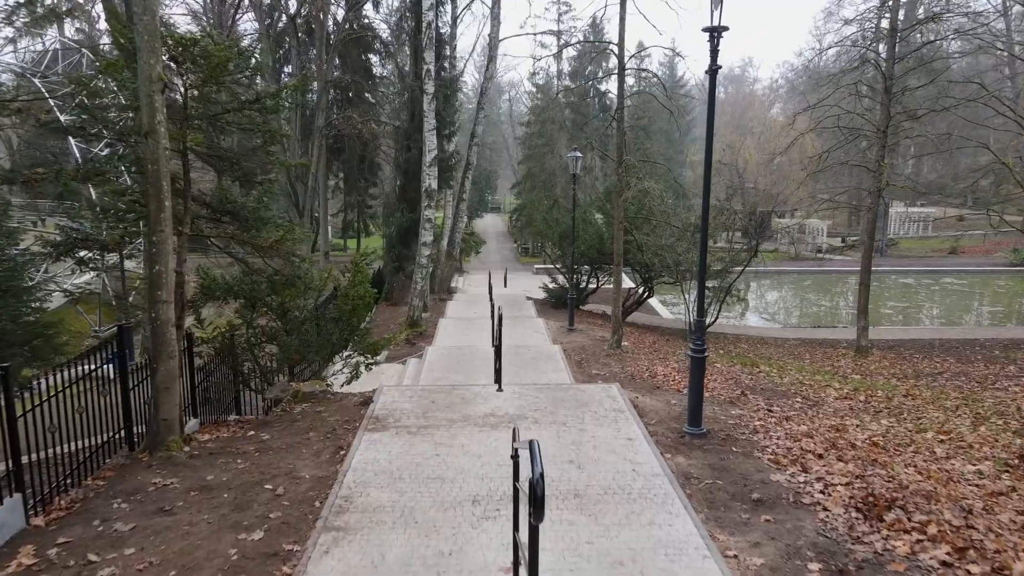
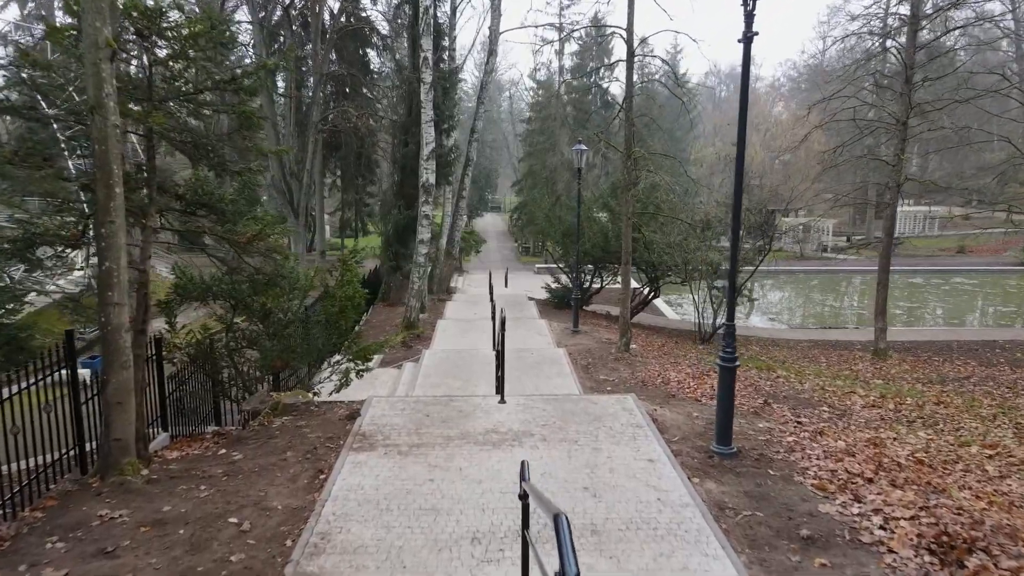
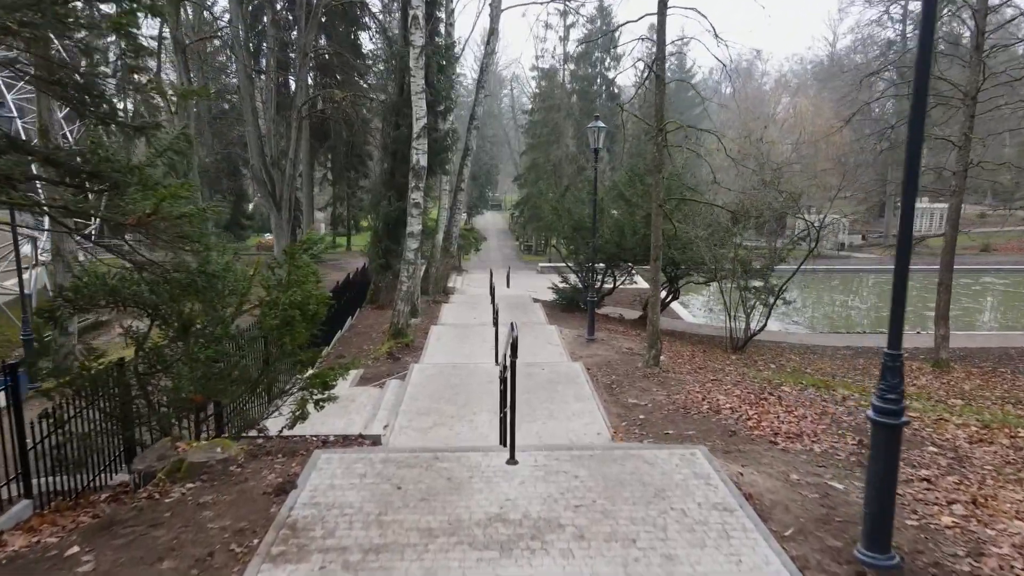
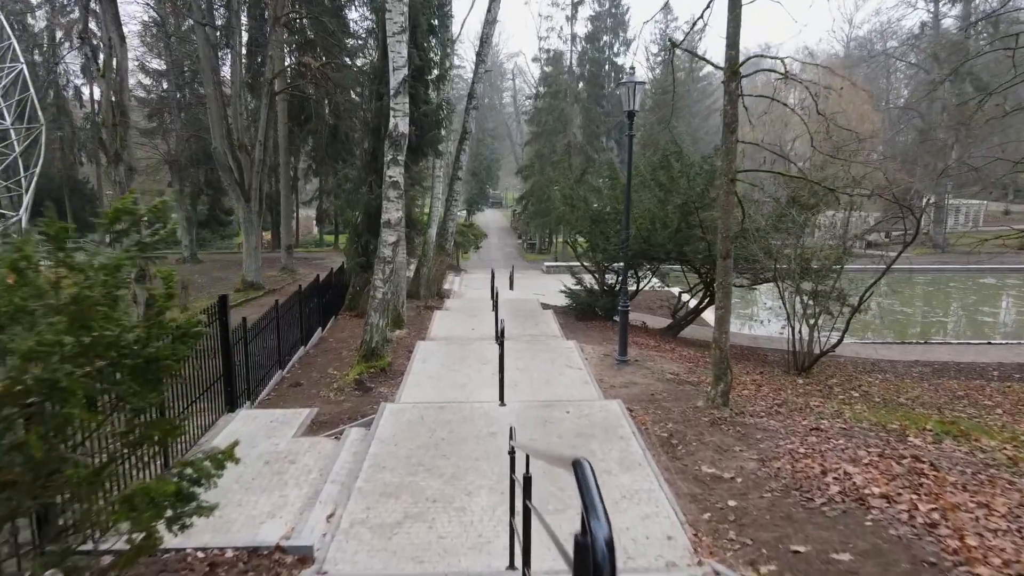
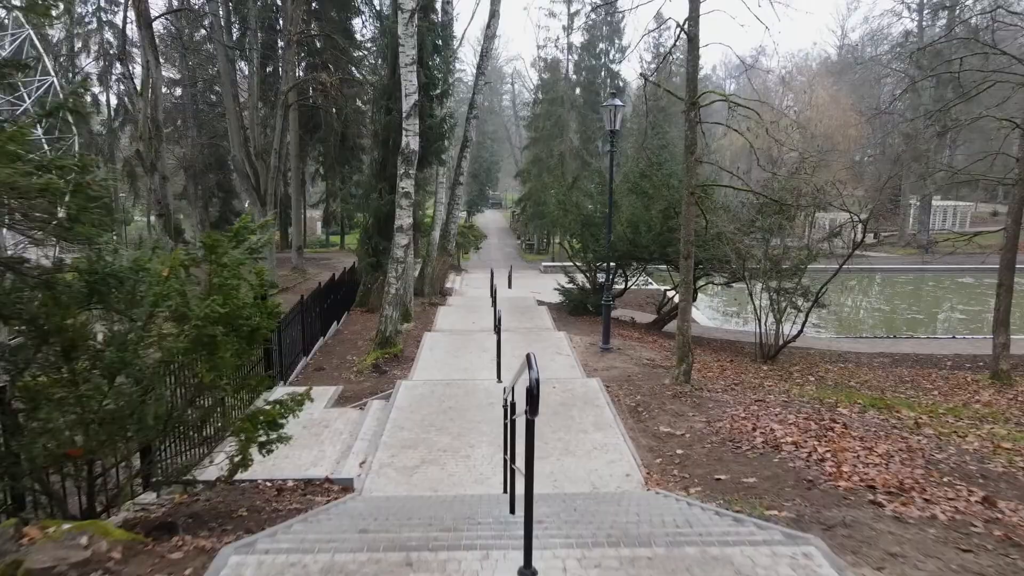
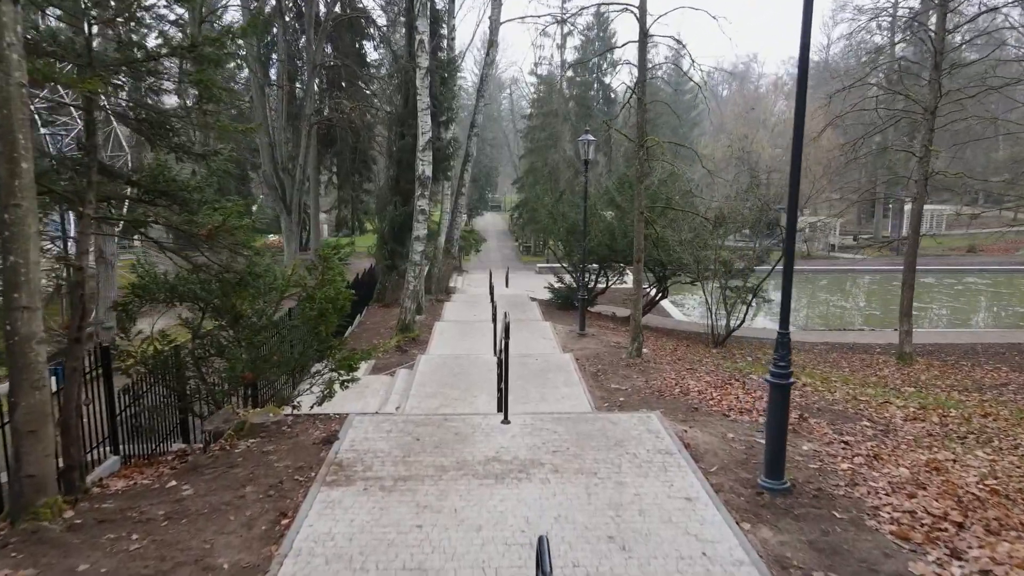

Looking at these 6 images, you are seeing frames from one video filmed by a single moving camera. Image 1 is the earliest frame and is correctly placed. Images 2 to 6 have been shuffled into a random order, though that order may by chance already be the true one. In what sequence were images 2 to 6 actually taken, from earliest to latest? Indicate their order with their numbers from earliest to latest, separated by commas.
2, 6, 3, 5, 4
